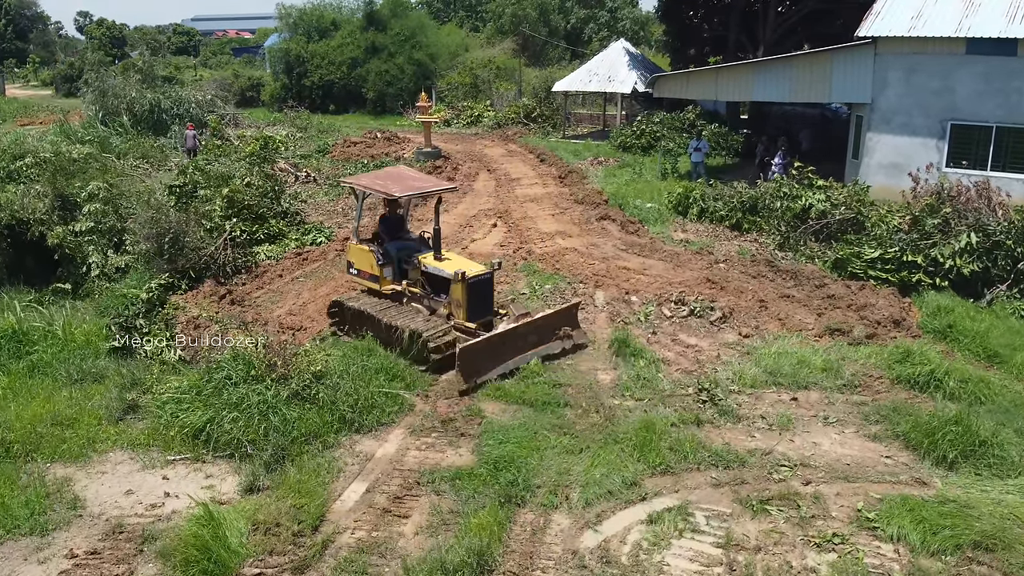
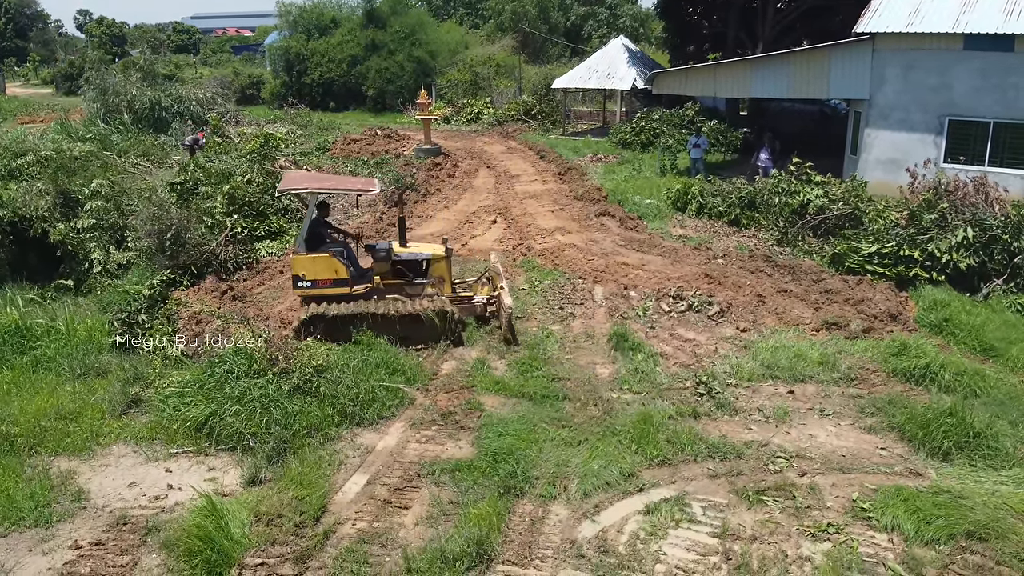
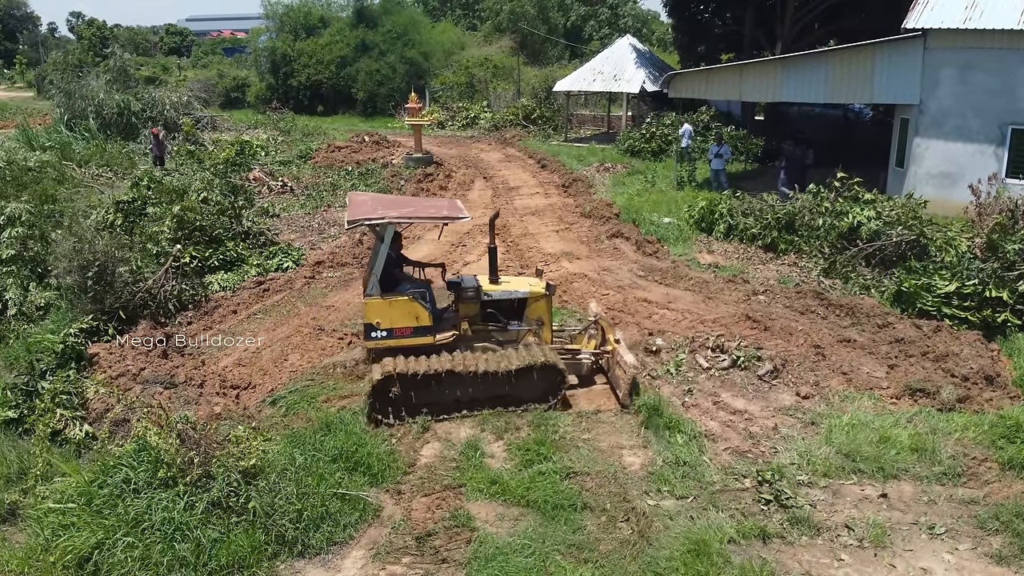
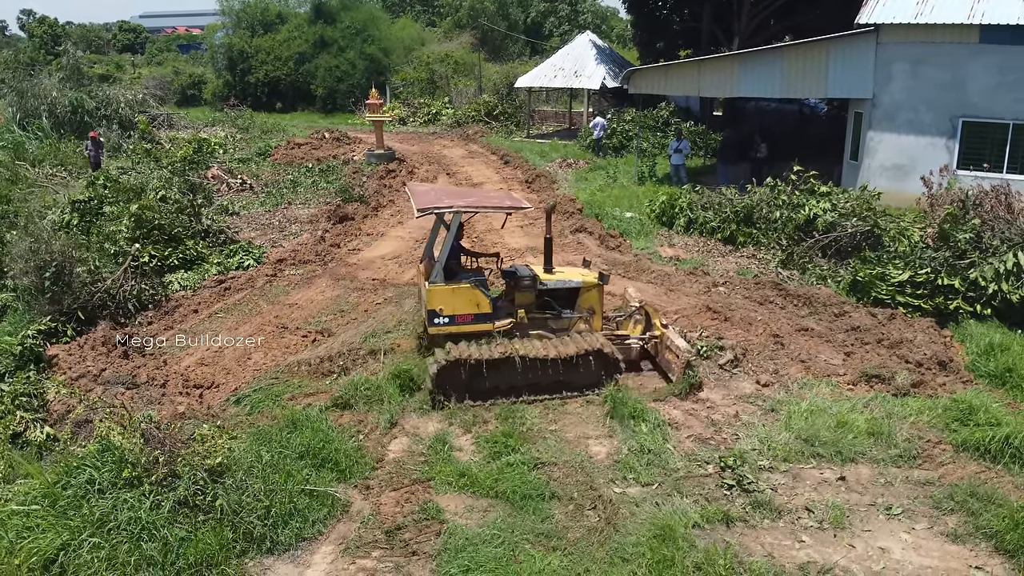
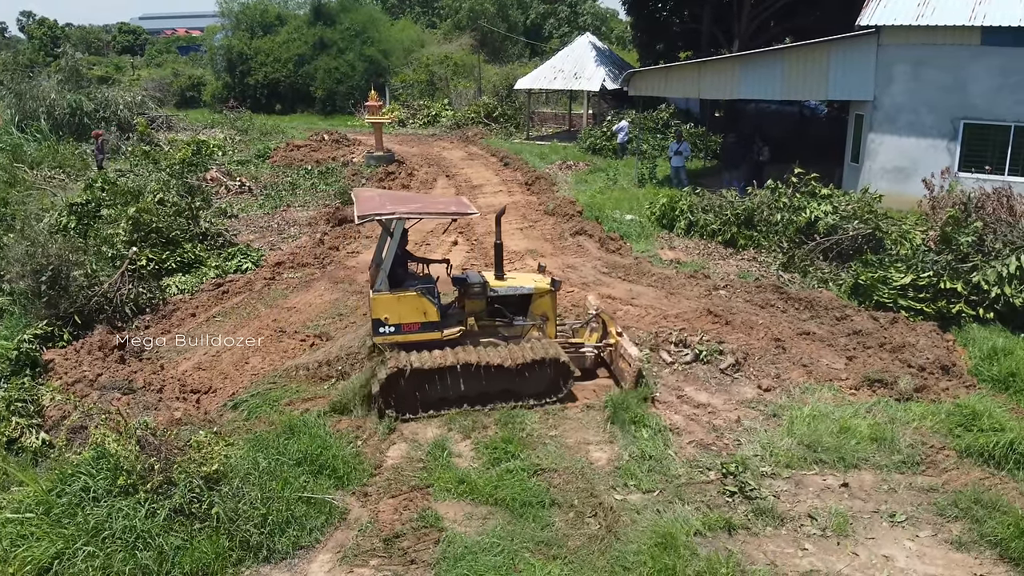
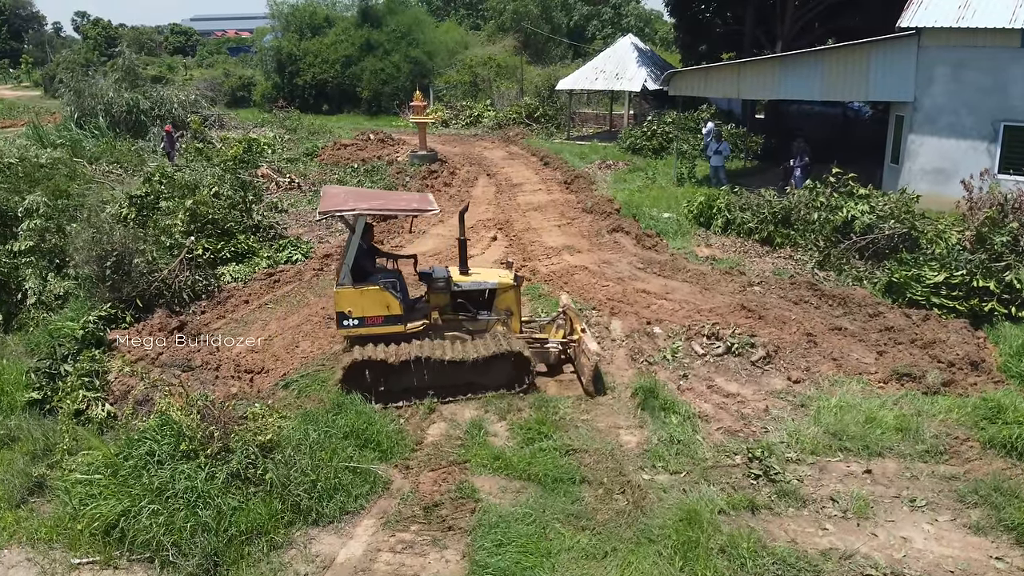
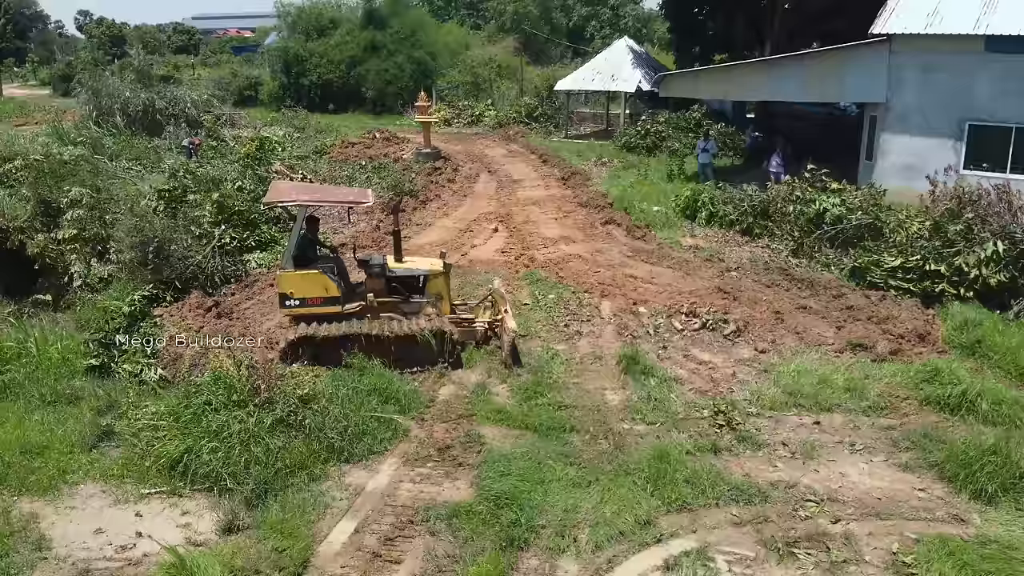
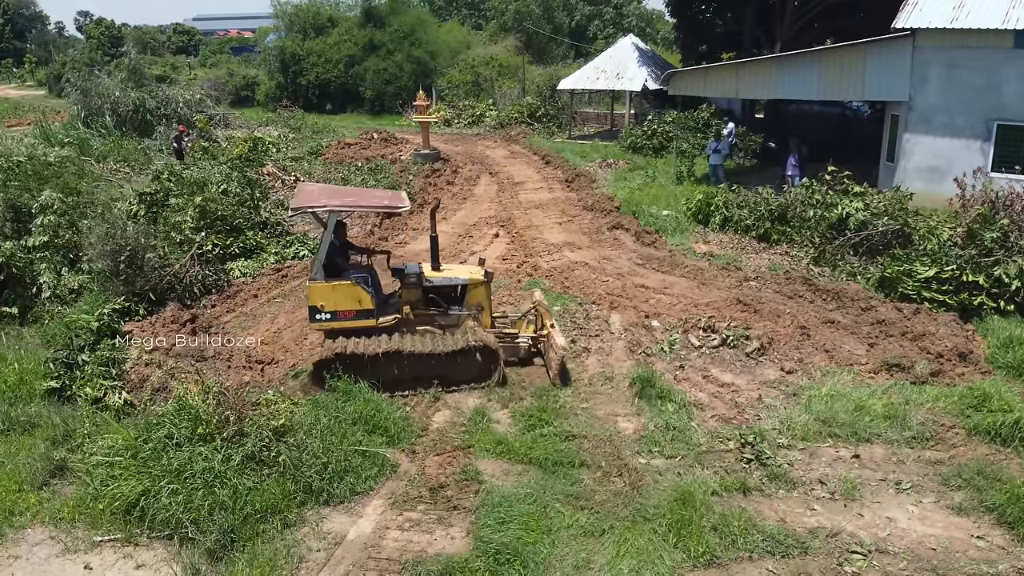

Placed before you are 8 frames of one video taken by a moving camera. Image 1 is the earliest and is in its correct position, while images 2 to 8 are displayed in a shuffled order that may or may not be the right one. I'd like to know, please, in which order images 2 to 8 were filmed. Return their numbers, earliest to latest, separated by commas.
2, 7, 8, 6, 3, 5, 4
